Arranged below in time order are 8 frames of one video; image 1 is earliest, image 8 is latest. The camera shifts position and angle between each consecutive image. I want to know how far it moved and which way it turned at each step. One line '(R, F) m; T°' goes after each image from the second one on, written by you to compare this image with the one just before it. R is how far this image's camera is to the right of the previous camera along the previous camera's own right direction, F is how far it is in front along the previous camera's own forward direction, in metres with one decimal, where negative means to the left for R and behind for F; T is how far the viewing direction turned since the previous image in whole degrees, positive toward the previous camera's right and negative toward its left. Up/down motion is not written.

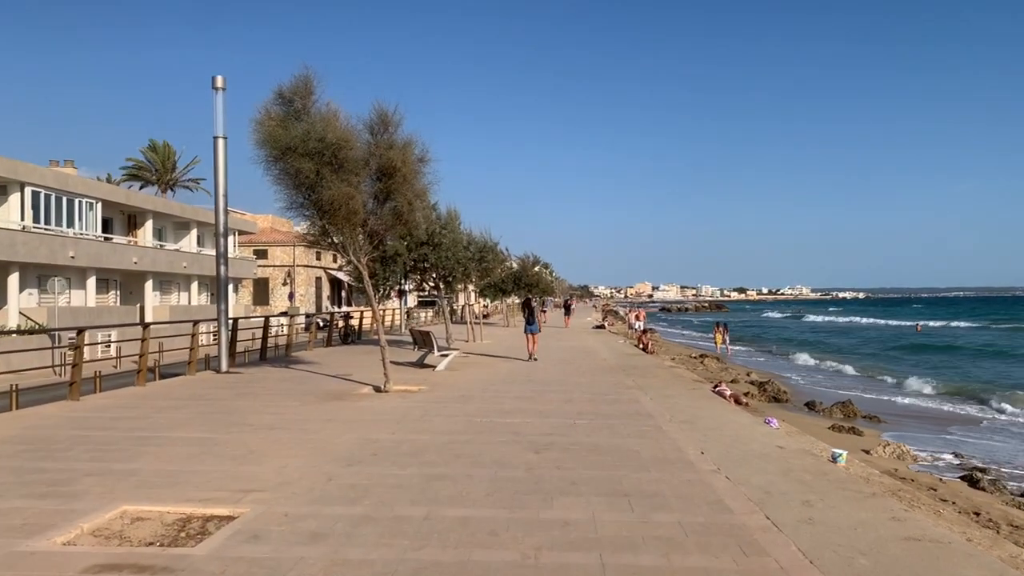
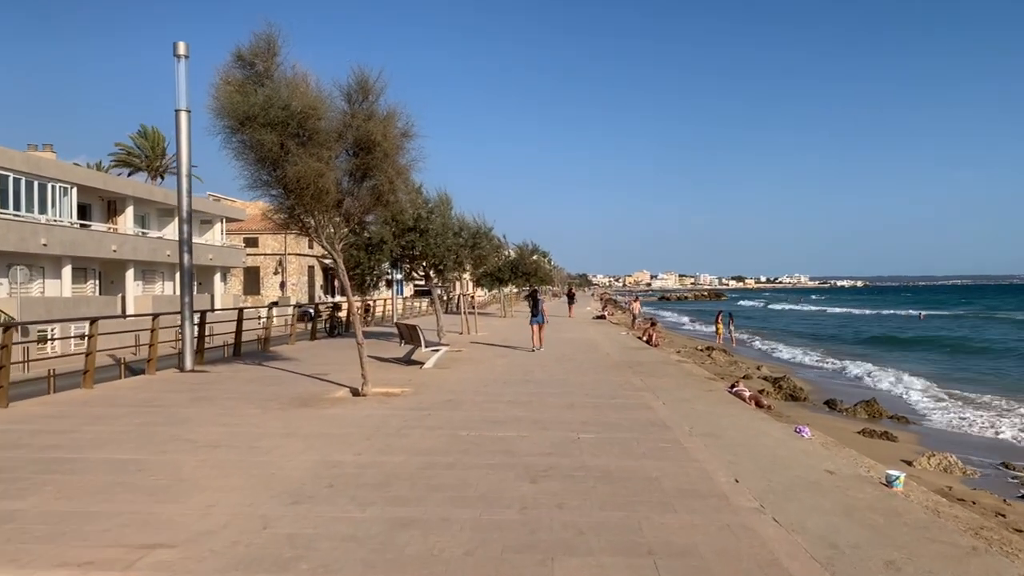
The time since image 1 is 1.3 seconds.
(+0.1, +1.6) m; 0°
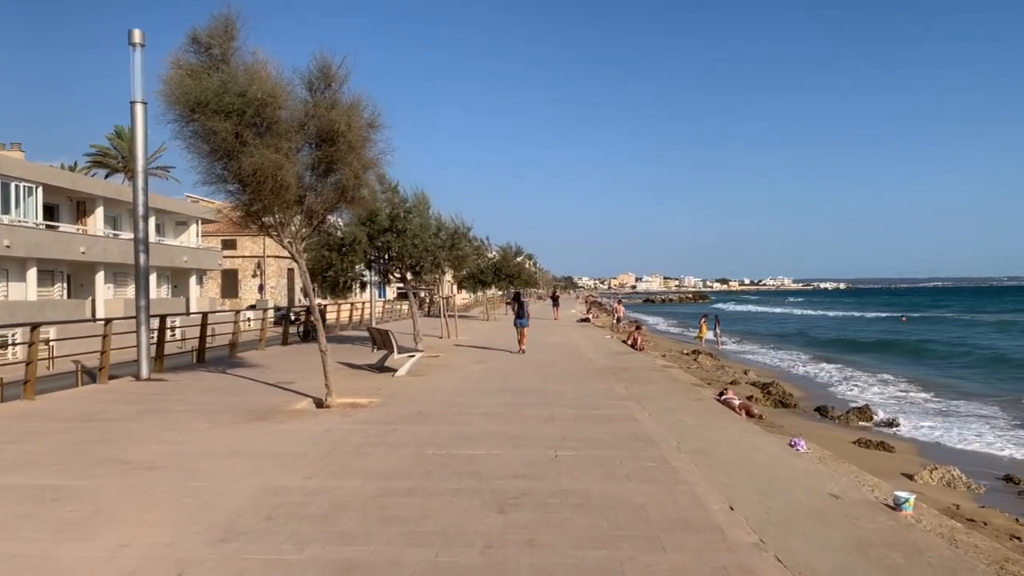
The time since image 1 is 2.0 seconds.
(+0.1, +0.8) m; +1°
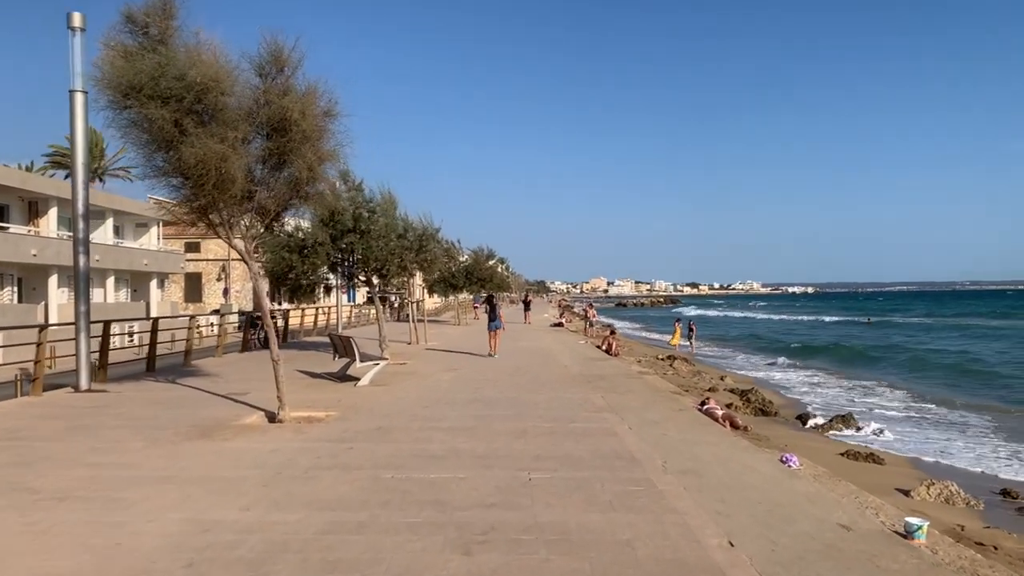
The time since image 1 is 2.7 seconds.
(0.0, +0.8) m; +2°
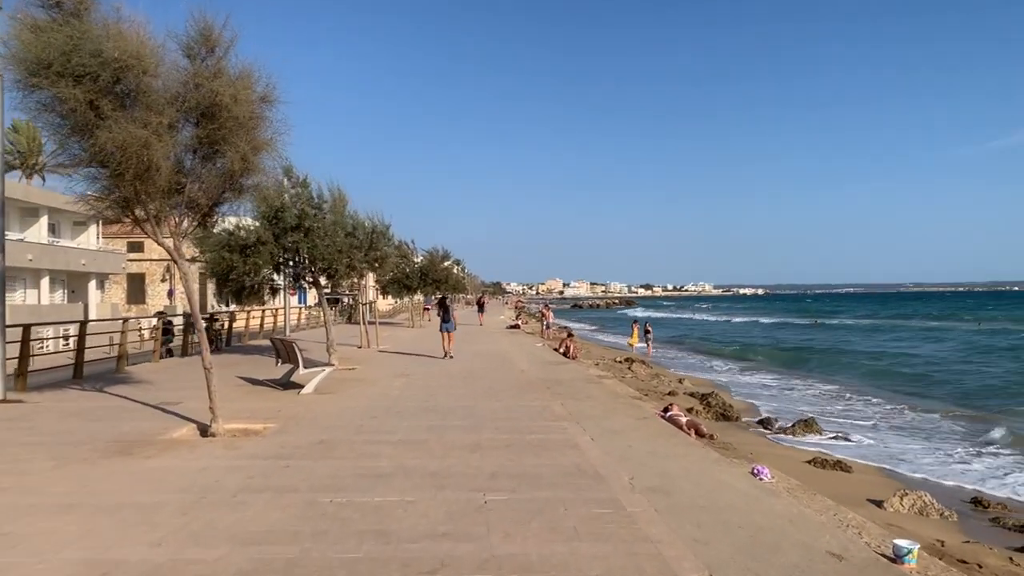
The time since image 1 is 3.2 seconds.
(0.0, +0.7) m; +3°
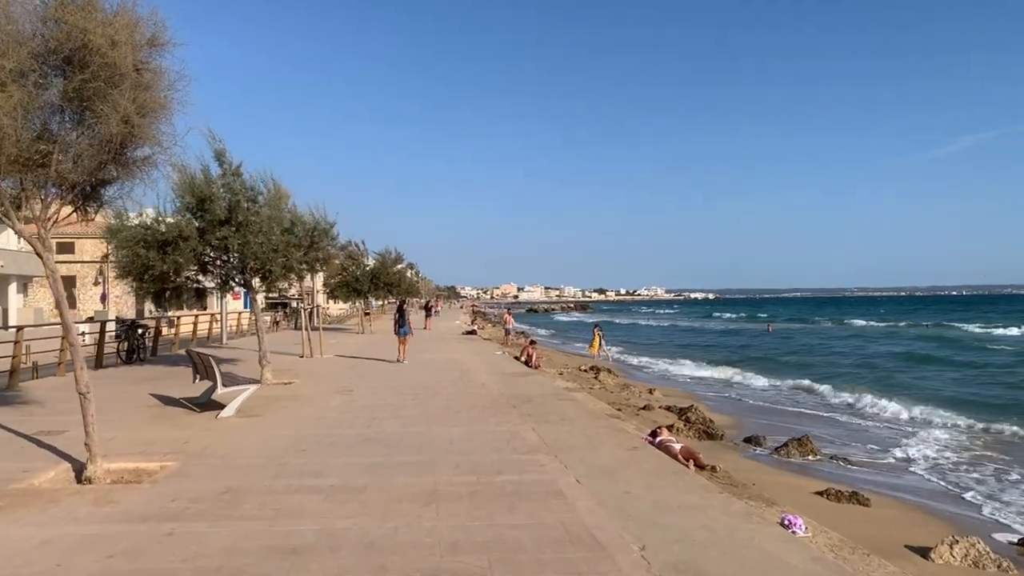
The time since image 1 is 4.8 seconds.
(-0.1, +1.9) m; +3°
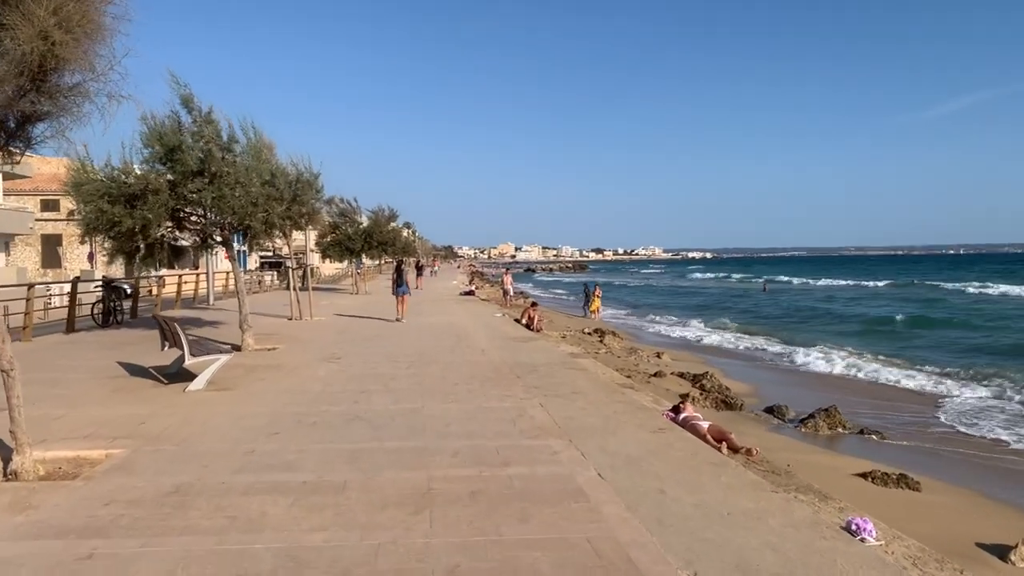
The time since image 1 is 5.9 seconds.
(-0.1, +1.2) m; 0°
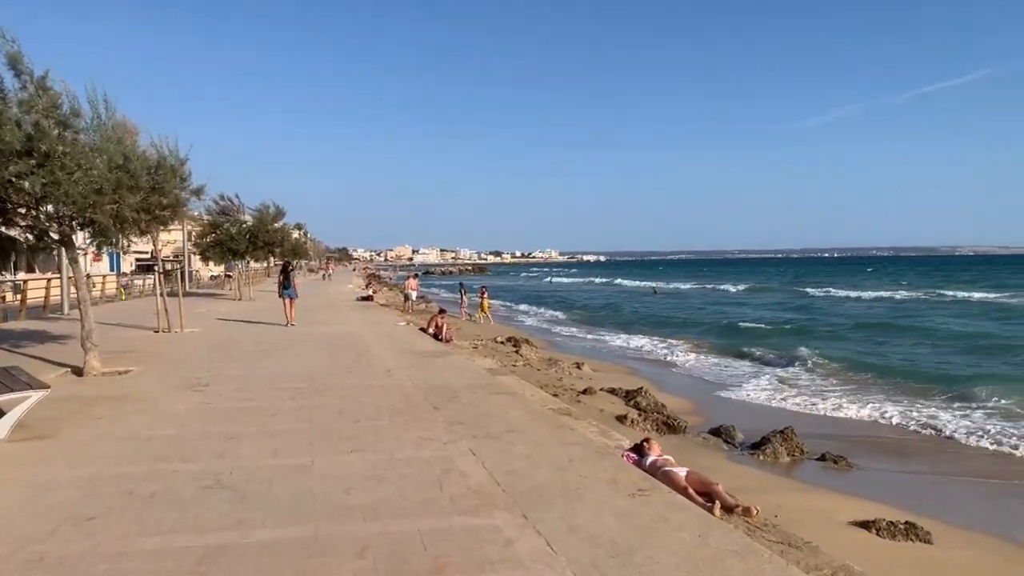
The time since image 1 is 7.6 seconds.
(-0.2, +2.1) m; +7°
